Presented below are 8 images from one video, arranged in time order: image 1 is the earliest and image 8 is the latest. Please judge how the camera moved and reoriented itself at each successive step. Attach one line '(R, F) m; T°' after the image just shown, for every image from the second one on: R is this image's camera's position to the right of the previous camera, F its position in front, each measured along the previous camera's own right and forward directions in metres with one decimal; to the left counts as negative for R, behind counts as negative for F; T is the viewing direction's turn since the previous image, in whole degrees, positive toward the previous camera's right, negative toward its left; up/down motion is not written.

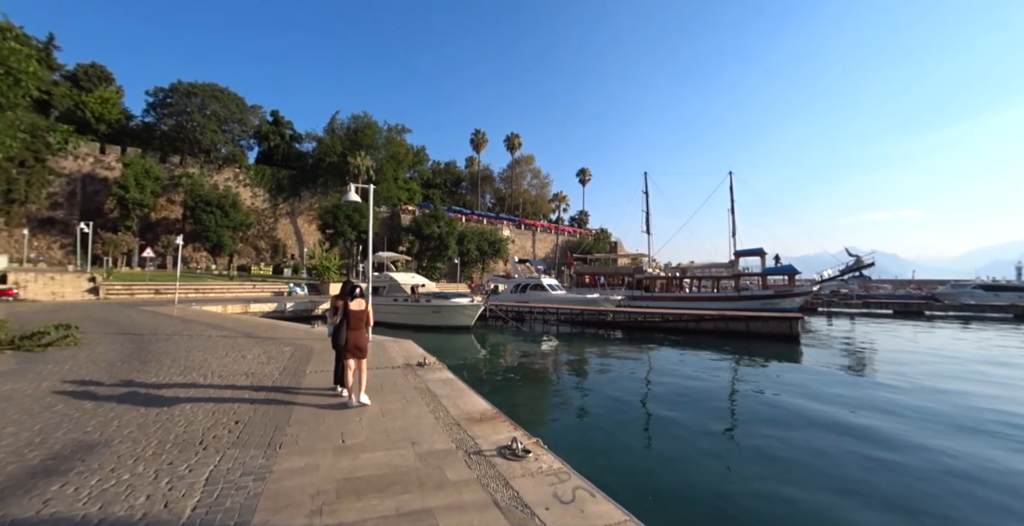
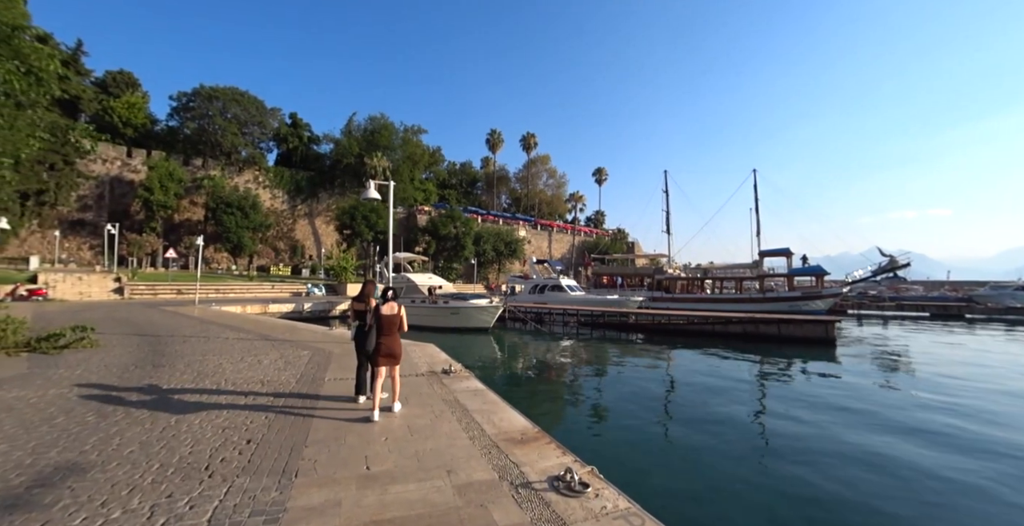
(-0.3, +0.5) m; -2°
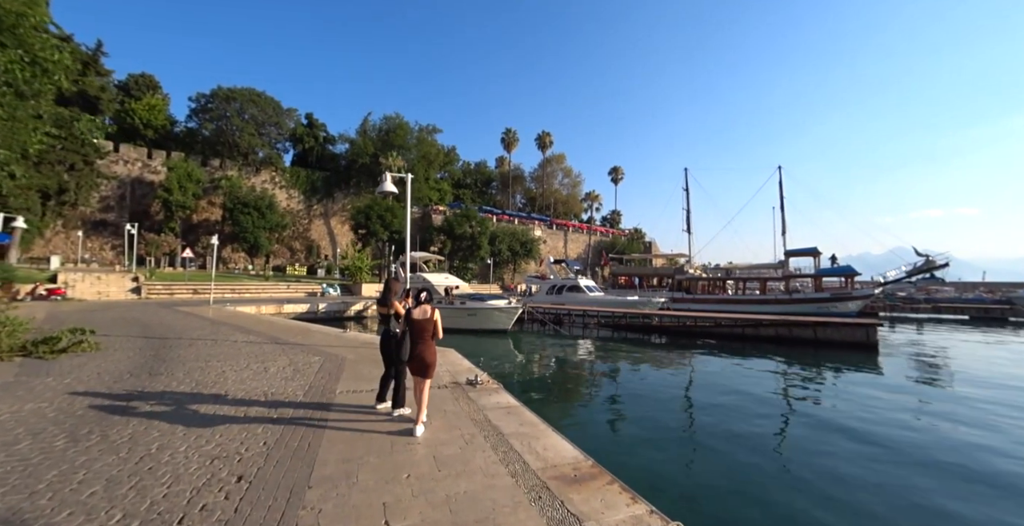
(-0.3, +0.7) m; -2°
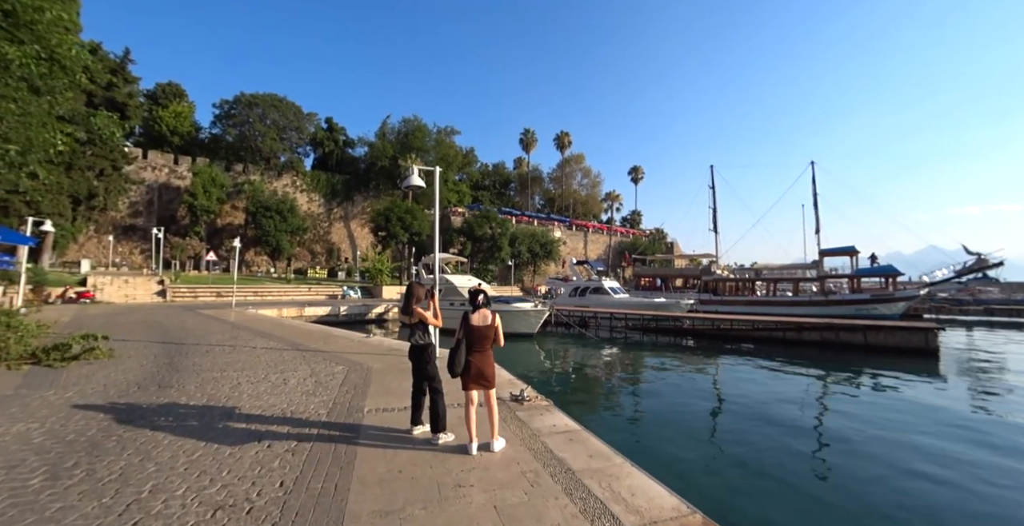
(-0.4, +0.7) m; -2°
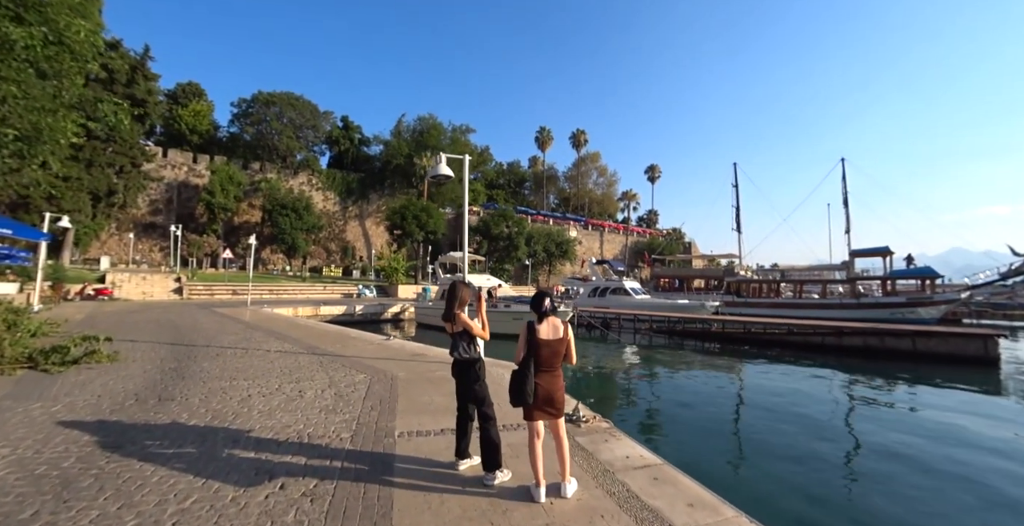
(-0.4, +0.7) m; -2°
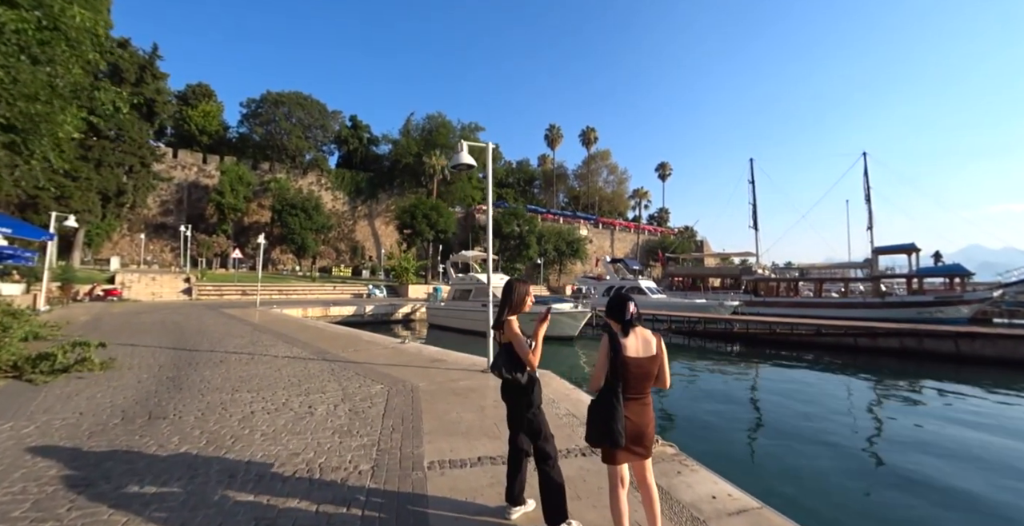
(-0.3, +0.7) m; -1°
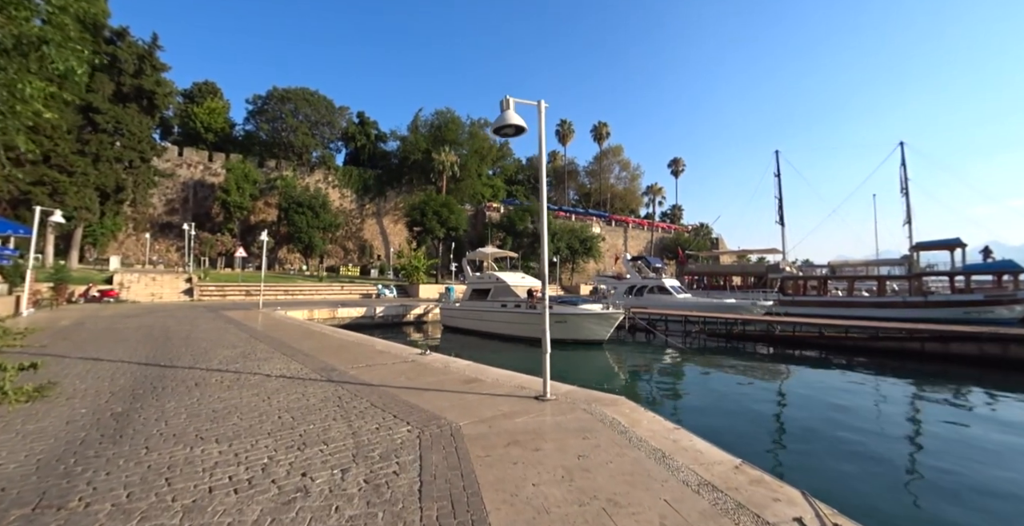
(-0.7, +1.6) m; -1°
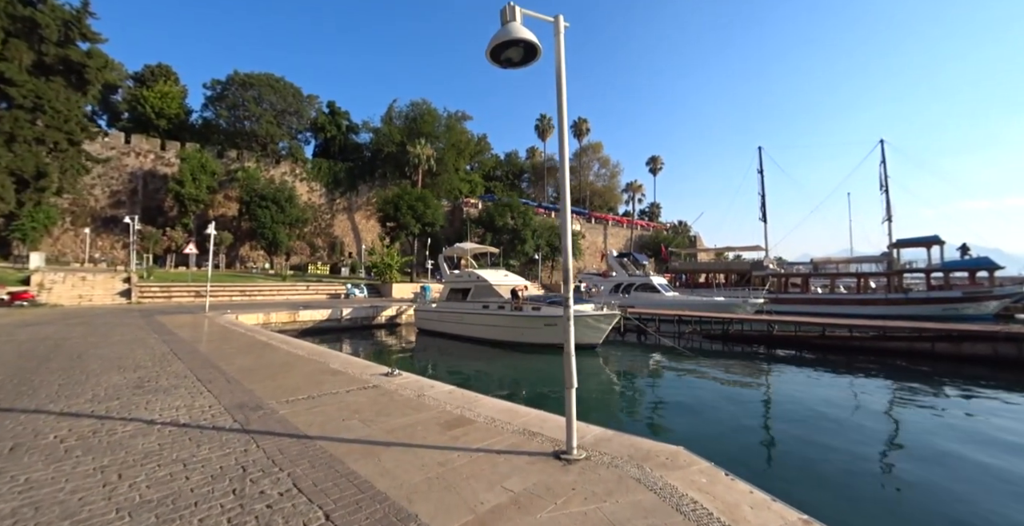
(-0.3, +1.8) m; +3°
